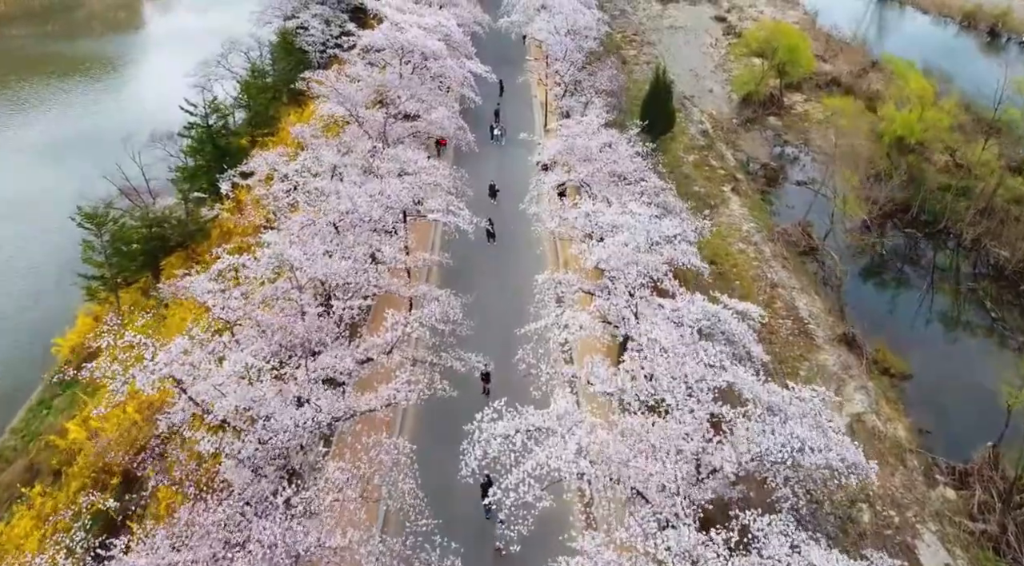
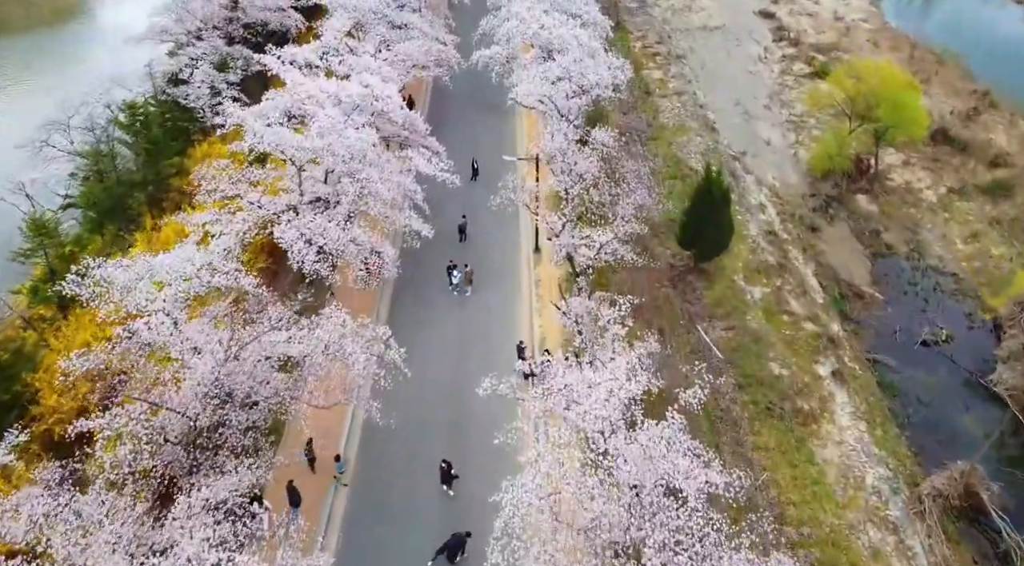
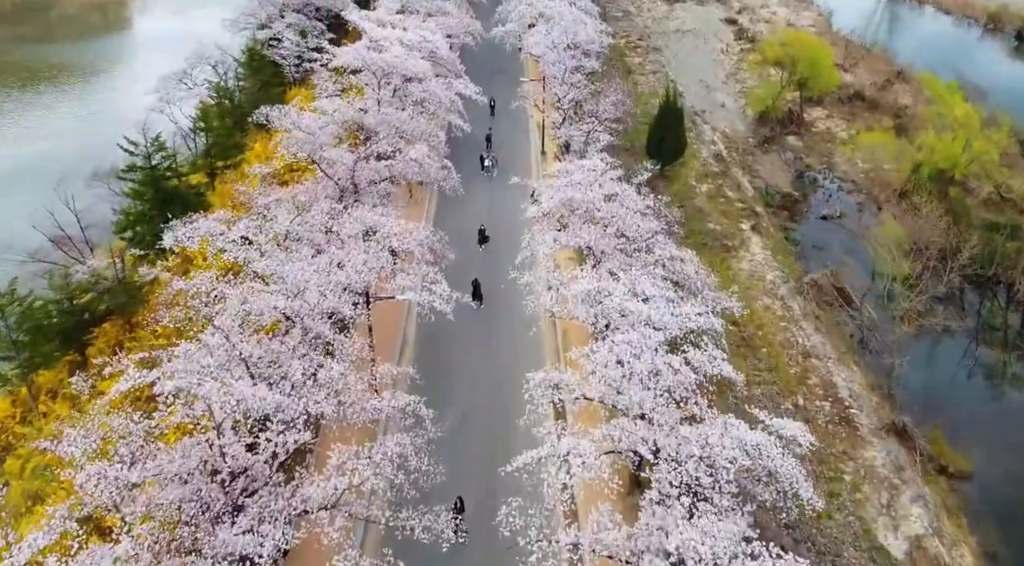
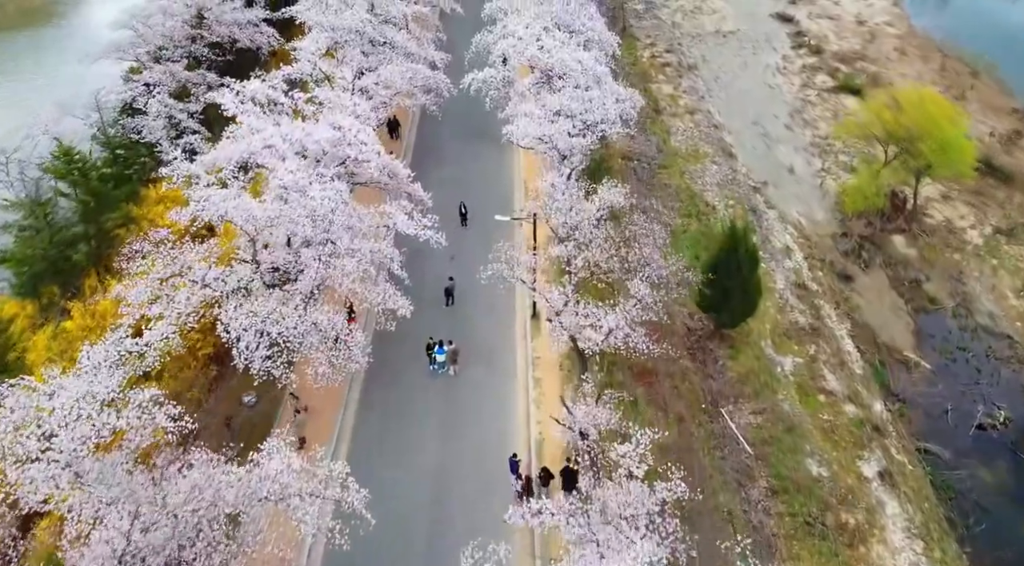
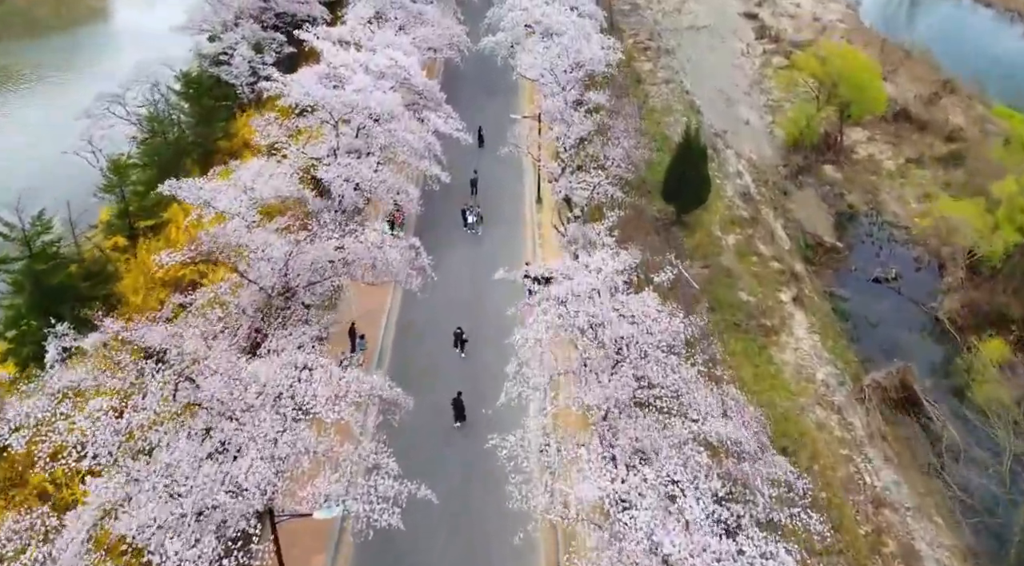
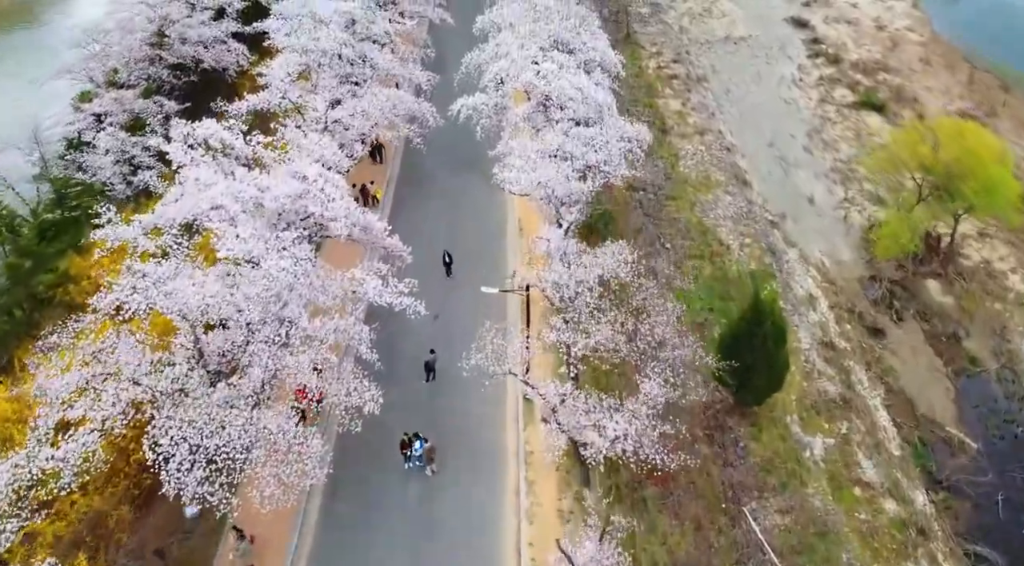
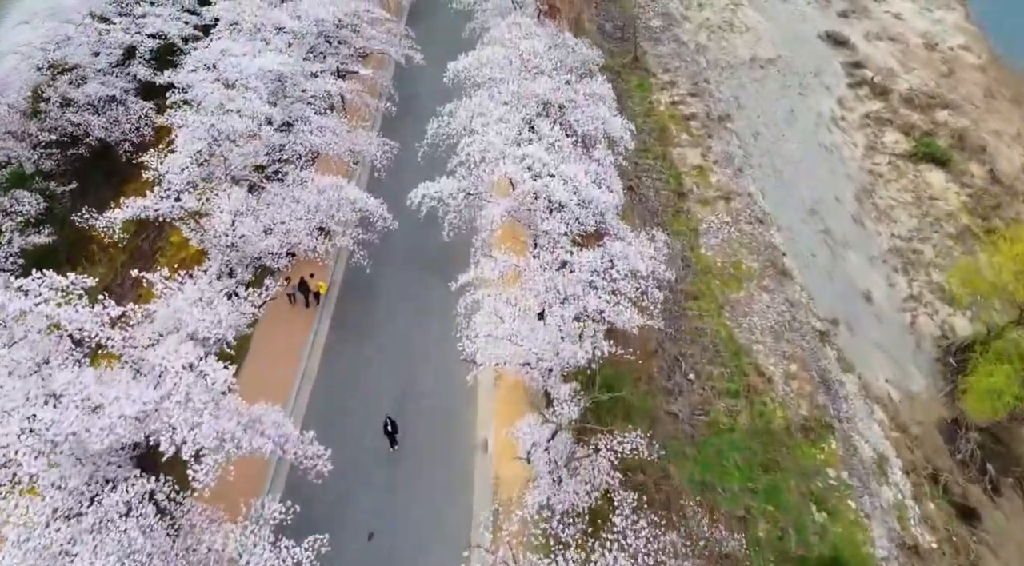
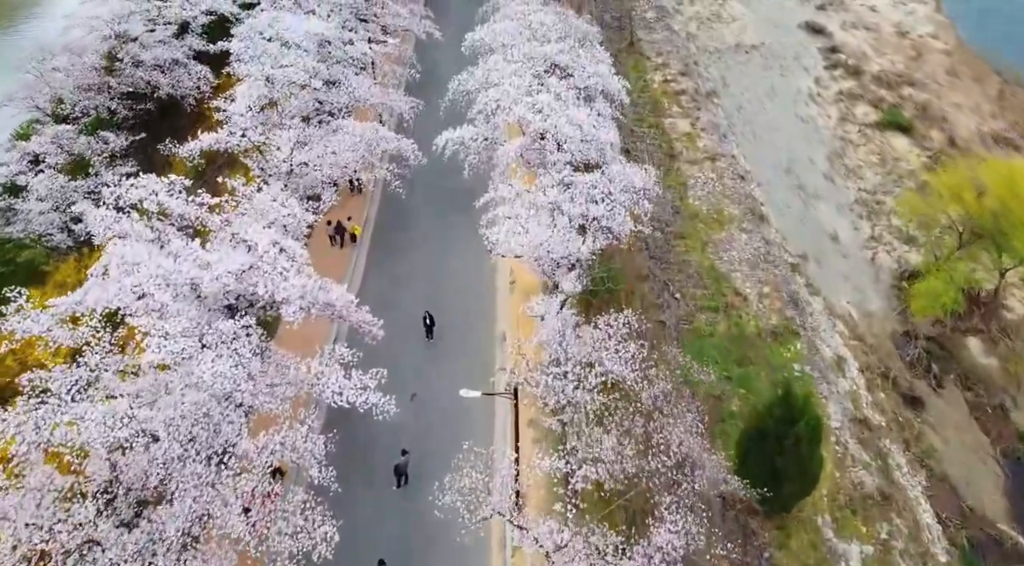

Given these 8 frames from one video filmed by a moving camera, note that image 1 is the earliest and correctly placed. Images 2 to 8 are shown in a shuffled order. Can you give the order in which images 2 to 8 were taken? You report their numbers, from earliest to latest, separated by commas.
3, 5, 2, 4, 6, 8, 7
